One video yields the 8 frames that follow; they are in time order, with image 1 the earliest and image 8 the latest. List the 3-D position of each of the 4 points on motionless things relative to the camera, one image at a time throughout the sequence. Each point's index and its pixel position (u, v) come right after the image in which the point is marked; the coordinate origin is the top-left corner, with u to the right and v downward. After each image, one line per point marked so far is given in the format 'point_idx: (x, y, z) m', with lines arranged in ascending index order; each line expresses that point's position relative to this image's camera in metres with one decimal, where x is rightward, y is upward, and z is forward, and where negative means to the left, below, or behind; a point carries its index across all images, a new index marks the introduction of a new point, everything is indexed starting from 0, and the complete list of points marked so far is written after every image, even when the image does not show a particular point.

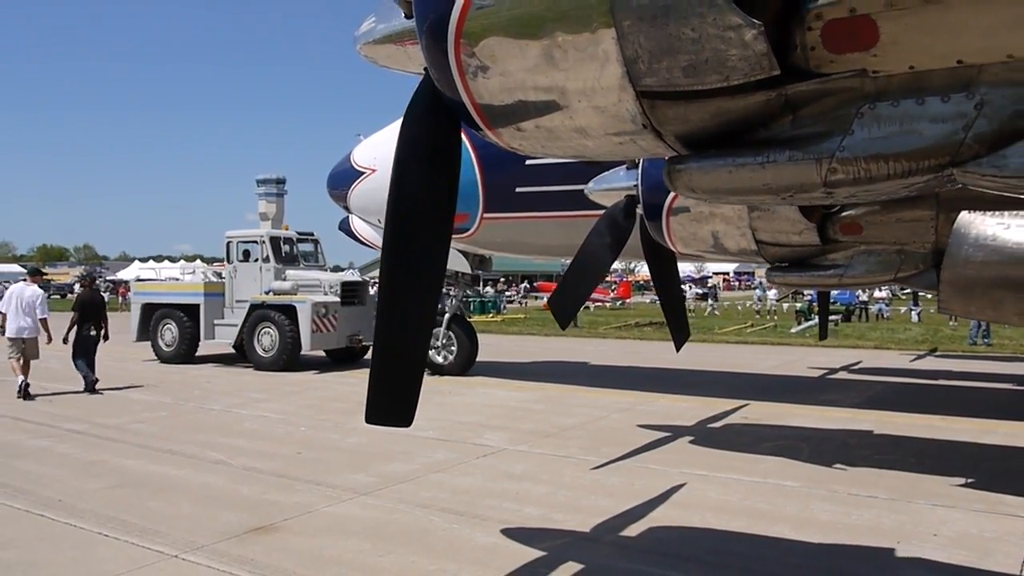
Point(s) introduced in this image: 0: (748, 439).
0: (+1.7, -1.1, +6.5) m
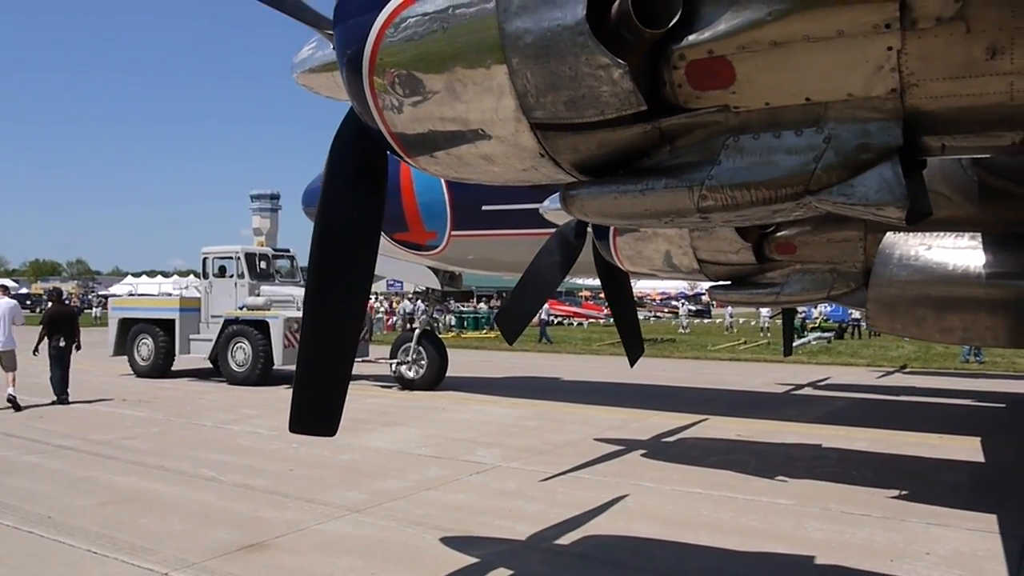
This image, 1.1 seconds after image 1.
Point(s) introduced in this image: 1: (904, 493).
0: (+1.4, -1.2, +6.7) m
1: (+2.4, -1.3, +5.5) m
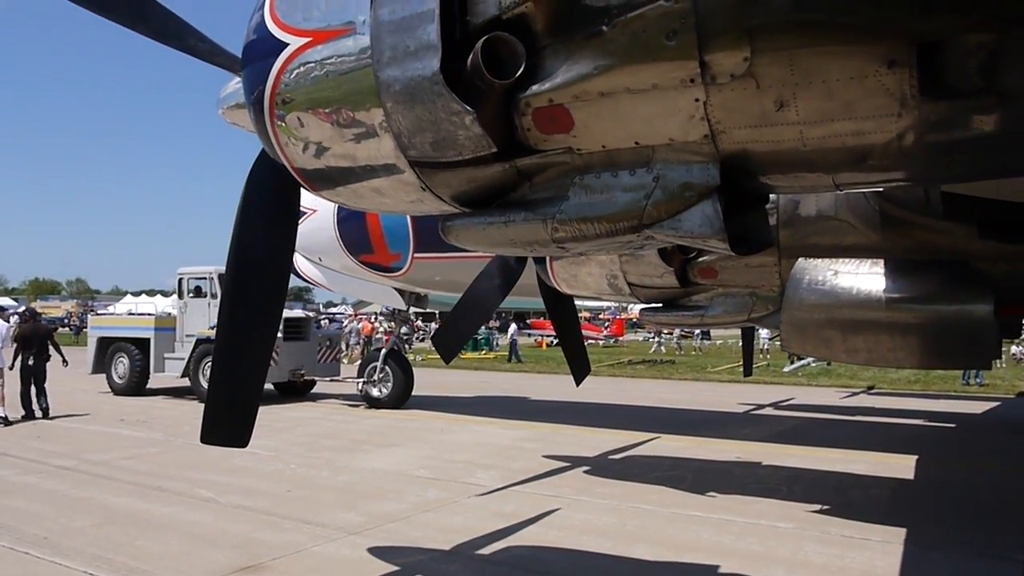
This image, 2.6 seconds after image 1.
0: (+1.0, -1.4, +6.9) m
1: (+2.0, -1.4, +5.7) m
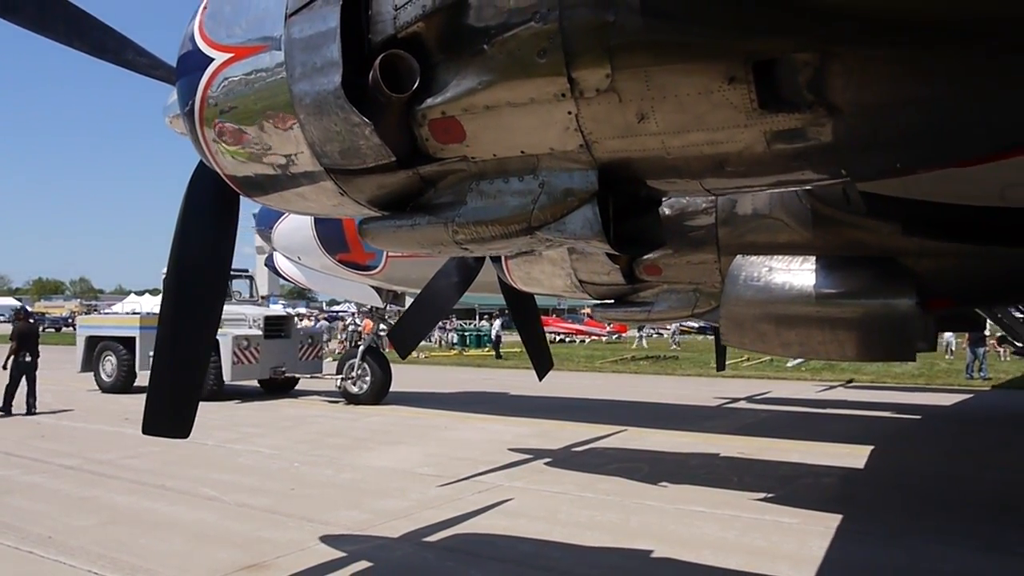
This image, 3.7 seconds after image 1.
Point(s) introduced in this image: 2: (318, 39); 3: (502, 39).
0: (+0.7, -1.4, +7.1) m
1: (+1.7, -1.4, +5.9) m
2: (-0.6, +0.8, +2.8) m
3: (0.0, +0.7, +2.4) m
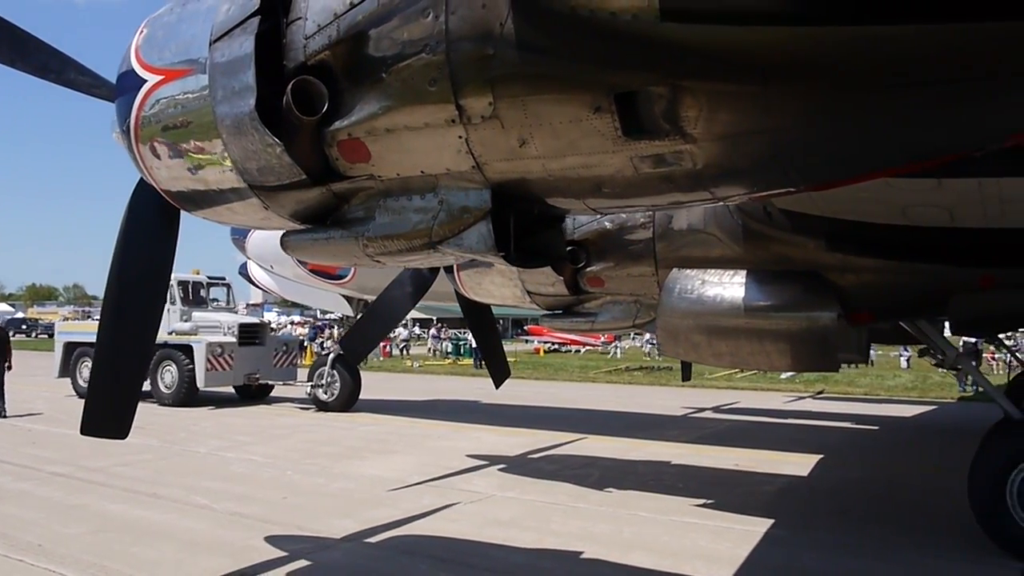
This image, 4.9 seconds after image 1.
0: (+0.3, -1.5, +7.3) m
1: (+1.4, -1.5, +6.1) m
2: (-0.9, +0.8, +3.0) m
3: (-0.3, +0.7, +2.6) m
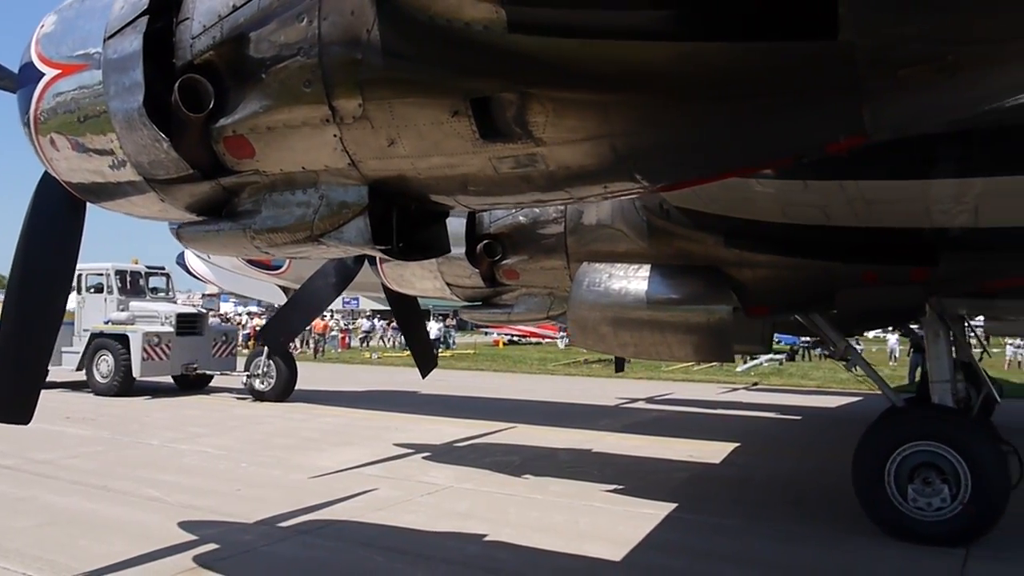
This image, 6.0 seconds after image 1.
0: (-0.3, -1.4, +7.5) m
1: (+0.8, -1.4, +6.3) m
2: (-1.3, +0.8, +3.1) m
3: (-0.7, +0.7, +2.8) m
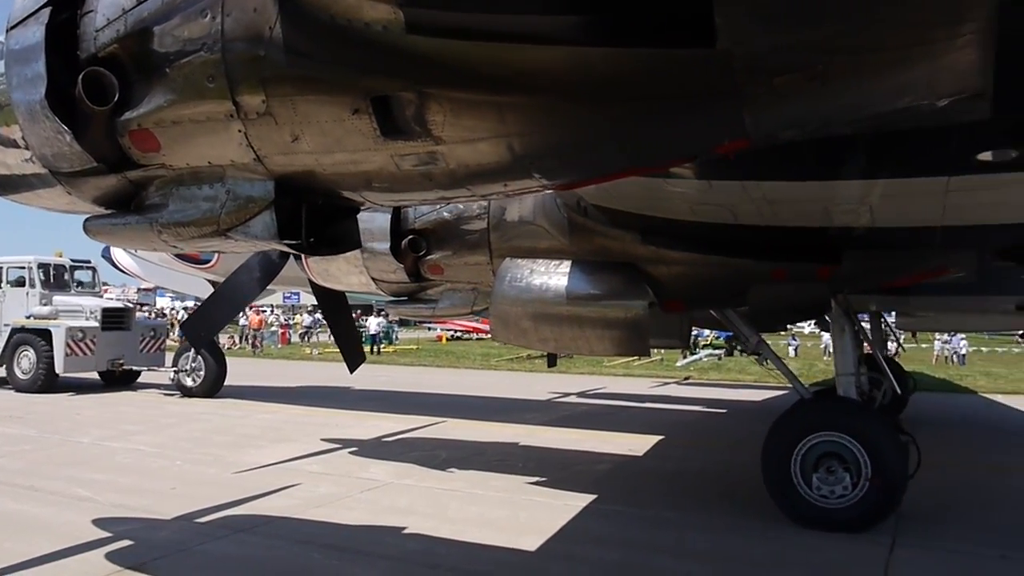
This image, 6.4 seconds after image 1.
0: (-0.9, -1.4, +7.5) m
1: (+0.2, -1.4, +6.4) m
2: (-1.7, +0.8, +3.1) m
3: (-1.1, +0.7, +2.8) m
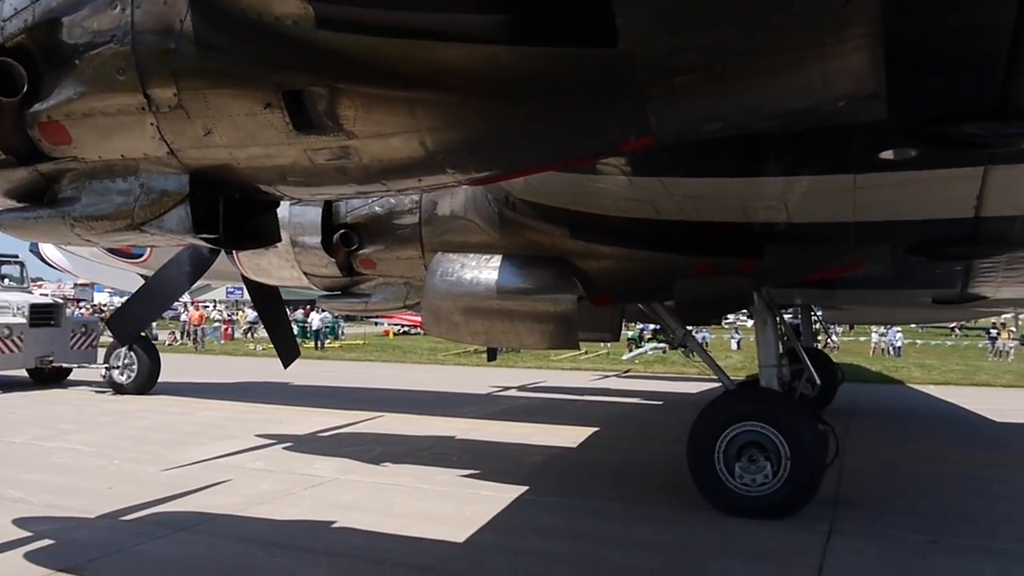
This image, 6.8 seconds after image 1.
0: (-1.5, -1.3, +7.5) m
1: (-0.3, -1.4, +6.5) m
2: (-2.0, +0.8, +3.0) m
3: (-1.3, +0.7, +2.8) m
